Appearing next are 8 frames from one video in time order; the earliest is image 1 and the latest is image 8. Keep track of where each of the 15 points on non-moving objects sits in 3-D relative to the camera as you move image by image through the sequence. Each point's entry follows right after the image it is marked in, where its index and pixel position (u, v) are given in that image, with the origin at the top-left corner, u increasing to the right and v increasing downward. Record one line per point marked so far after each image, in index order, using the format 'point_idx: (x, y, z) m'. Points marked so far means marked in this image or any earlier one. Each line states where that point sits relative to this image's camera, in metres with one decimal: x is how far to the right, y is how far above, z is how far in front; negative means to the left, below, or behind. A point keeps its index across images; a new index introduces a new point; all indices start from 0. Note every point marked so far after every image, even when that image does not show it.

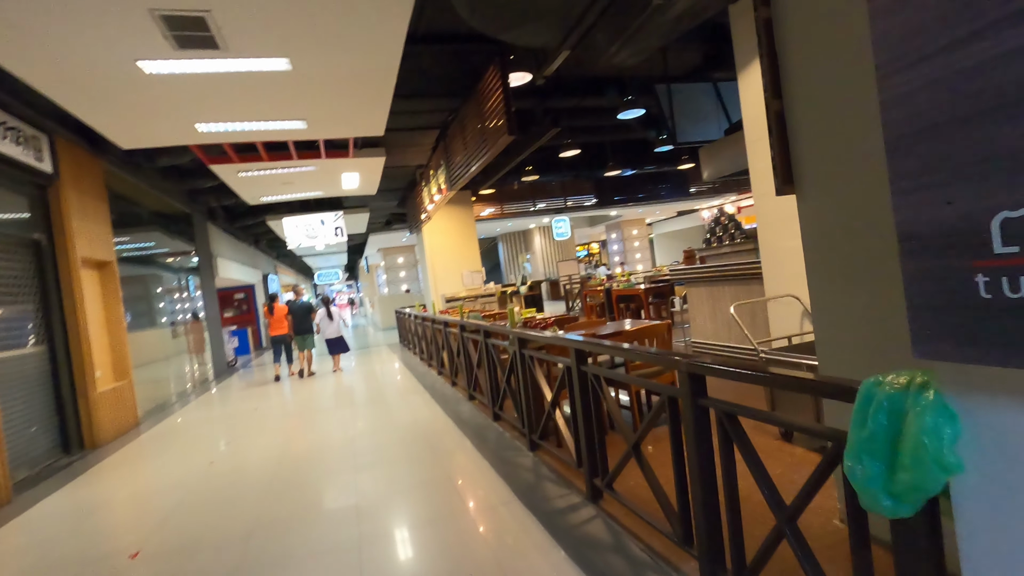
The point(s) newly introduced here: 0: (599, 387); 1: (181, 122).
0: (+0.4, -0.5, +2.4) m
1: (-3.2, +1.6, +5.1) m
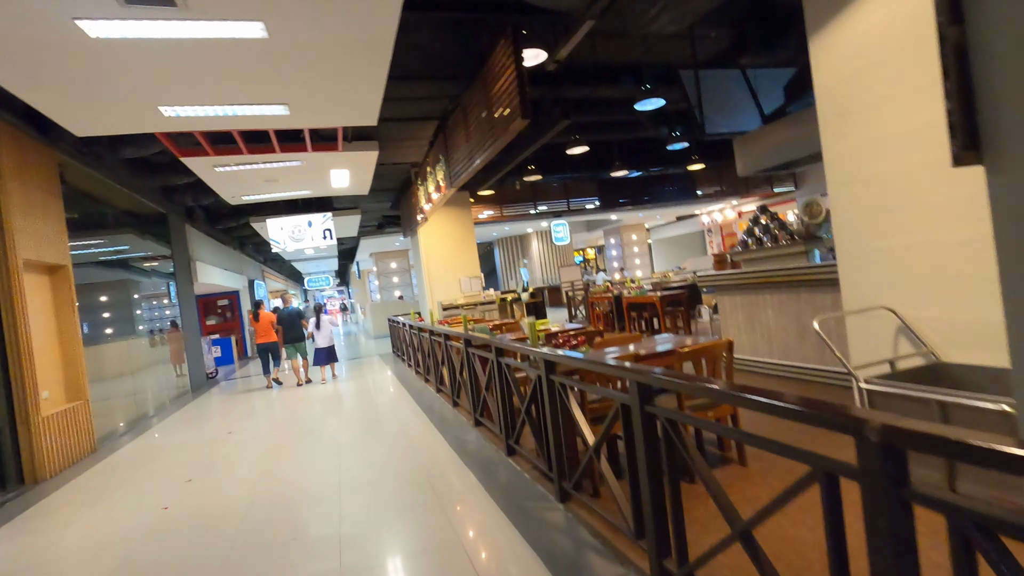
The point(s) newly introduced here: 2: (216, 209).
0: (+0.5, -0.5, +1.7) m
1: (-3.1, +1.5, +4.4) m
2: (-5.6, +1.5, +10.0) m
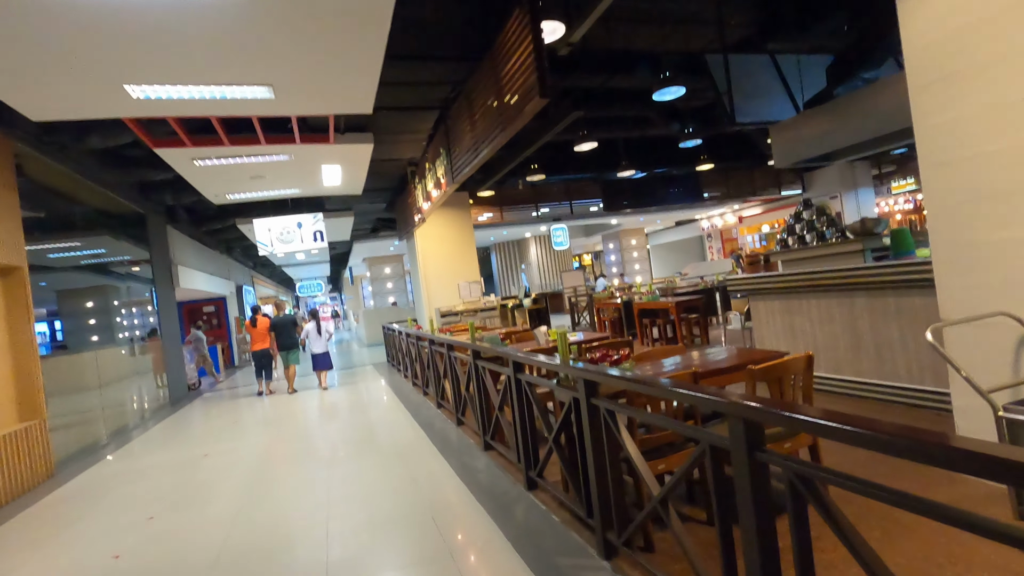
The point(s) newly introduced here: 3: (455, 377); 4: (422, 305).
0: (+0.7, -0.5, +1.2) m
1: (-3.0, +1.5, +3.8) m
2: (-5.6, +1.4, +9.5) m
3: (-0.5, -0.8, +4.9) m
4: (-1.7, -0.3, +9.8) m
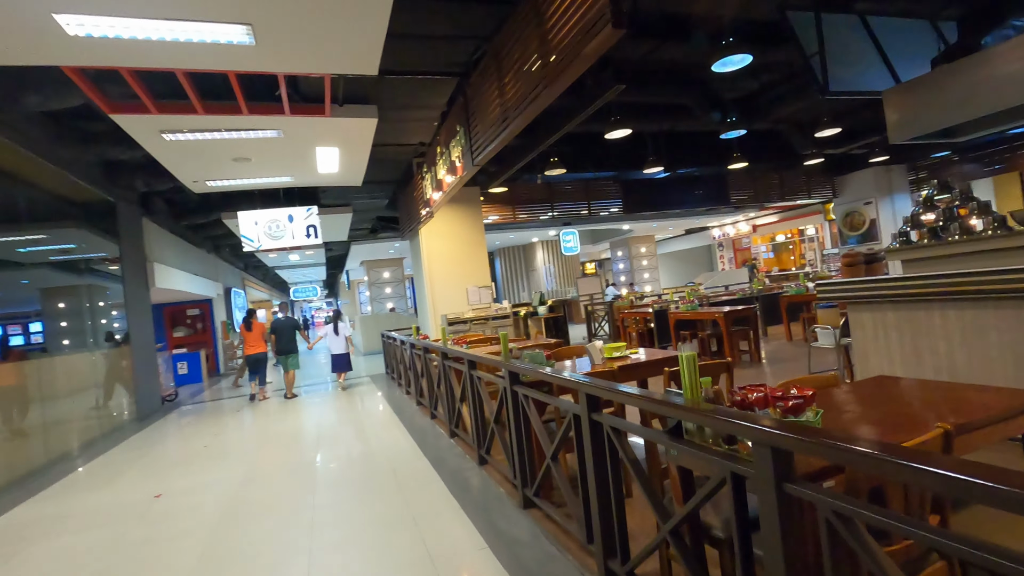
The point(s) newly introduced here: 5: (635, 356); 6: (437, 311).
0: (+0.9, -0.5, +0.3) m
1: (-2.7, +1.5, +2.9) m
2: (-5.3, +1.4, +8.5) m
3: (-0.3, -0.8, +3.9) m
4: (-1.5, -0.4, +8.9) m
5: (+0.7, -0.4, +3.2) m
6: (-1.2, -0.4, +8.5) m
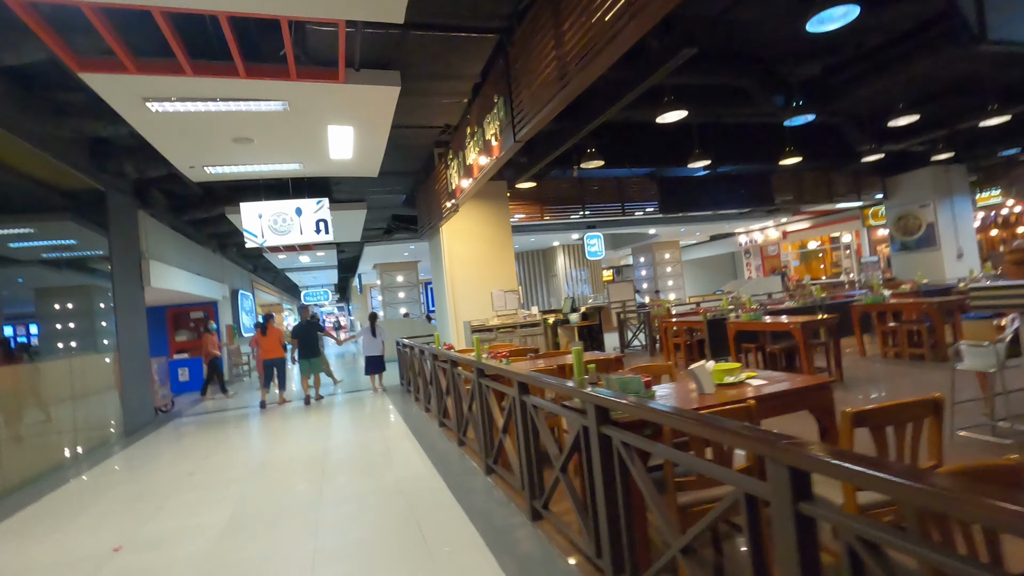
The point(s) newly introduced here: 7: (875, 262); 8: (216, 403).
0: (+1.2, -0.4, -0.6) m
1: (-2.3, +1.6, +2.2) m
2: (-4.9, +1.4, +7.8) m
3: (+0.1, -0.8, +3.1) m
4: (-1.0, -0.4, +8.1) m
5: (+1.1, -0.4, +2.3) m
6: (-0.8, -0.4, +7.7) m
7: (+11.0, +0.8, +16.0) m
8: (-5.4, -2.1, +9.6) m
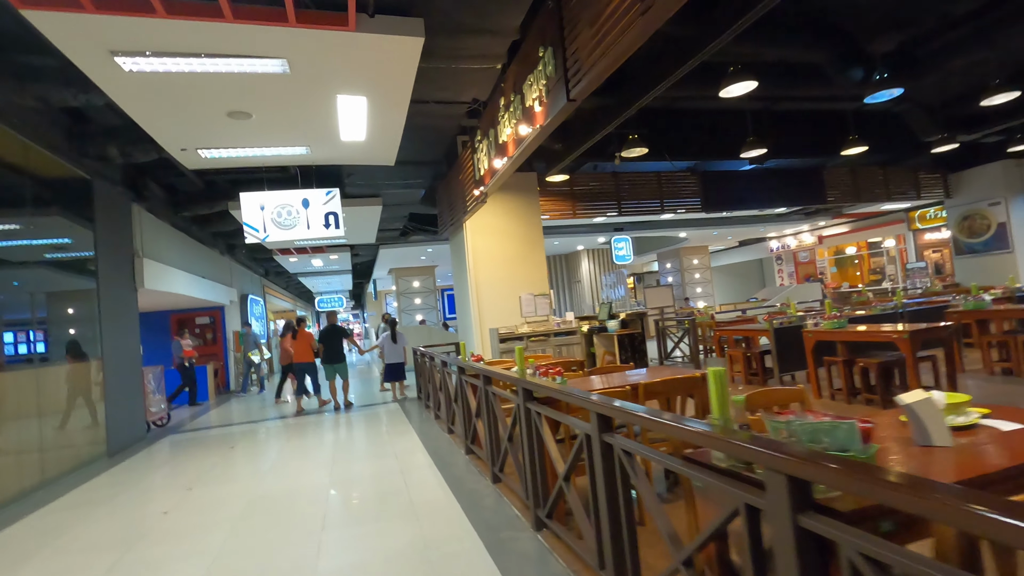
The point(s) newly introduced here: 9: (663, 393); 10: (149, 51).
0: (+1.4, -0.3, -1.5) m
1: (-2.1, +1.6, +1.4) m
2: (-4.5, +1.4, +7.1) m
3: (+0.3, -0.8, +2.2) m
4: (-0.6, -0.5, +7.2) m
5: (+1.3, -0.4, +1.5) m
6: (-0.4, -0.5, +6.9) m
7: (+11.6, +0.6, +14.9) m
8: (-4.9, -2.1, +8.8) m
9: (+0.8, -0.6, +2.8) m
10: (-2.3, +1.5, +3.3) m
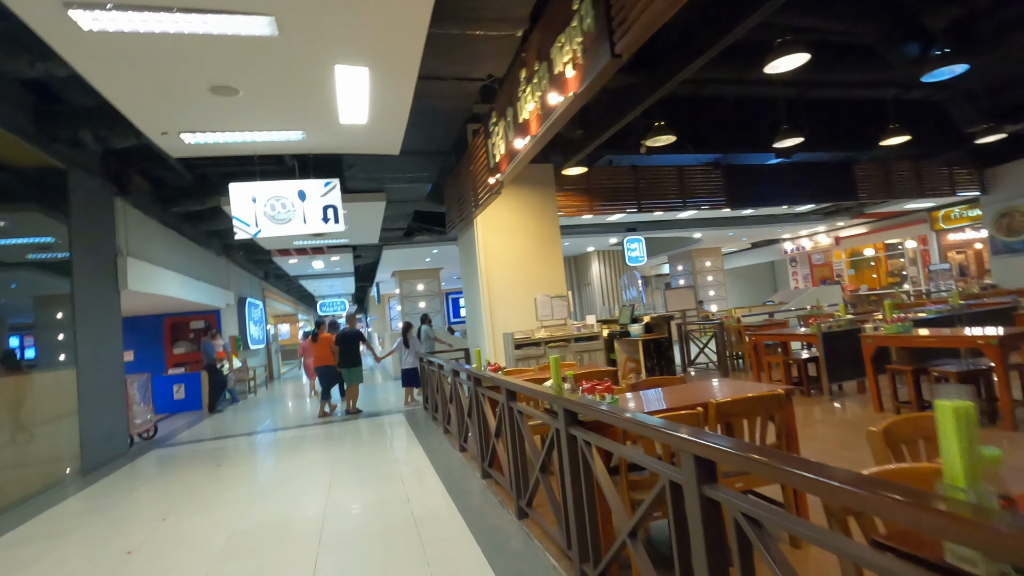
0: (+1.5, -0.3, -2.0) m
1: (-1.9, +1.7, +0.9) m
2: (-4.3, +1.4, +6.6) m
3: (+0.5, -0.8, +1.7) m
4: (-0.4, -0.5, +6.7) m
5: (+1.5, -0.3, +0.9) m
6: (-0.2, -0.5, +6.3) m
7: (+11.8, +0.5, +14.2) m
8: (-4.7, -2.2, +8.3) m
9: (+0.9, -0.5, +2.2) m
10: (-2.1, +1.5, +2.8) m
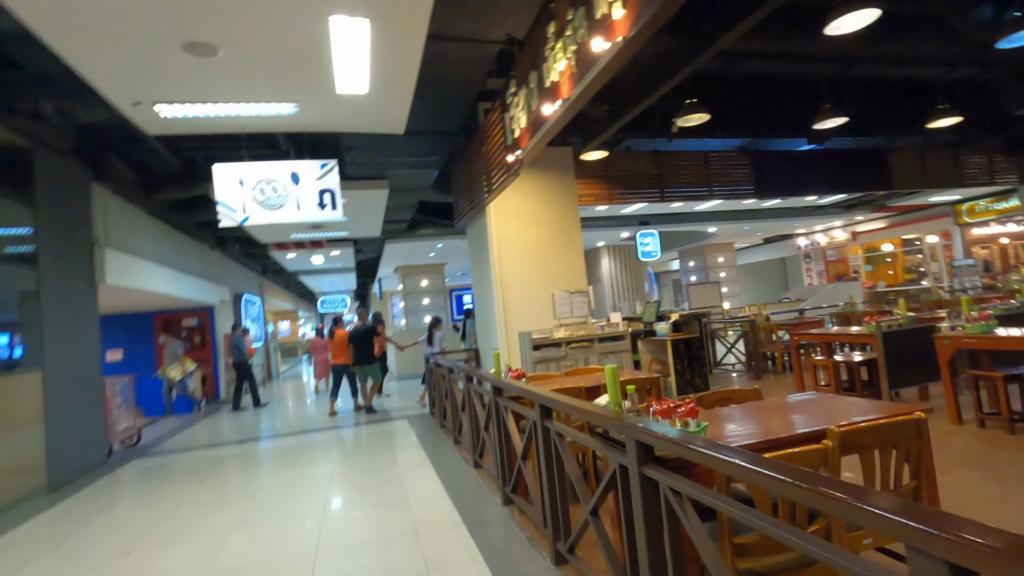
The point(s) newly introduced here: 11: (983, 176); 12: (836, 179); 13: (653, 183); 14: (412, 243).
0: (+1.7, -0.3, -2.6) m
1: (-1.8, +1.7, +0.3) m
2: (-4.1, +1.4, +6.0) m
3: (+0.6, -0.8, +1.1) m
4: (-0.3, -0.4, +6.1) m
5: (+1.6, -0.3, +0.3) m
6: (0.0, -0.4, +5.7) m
7: (+12.0, +0.6, +13.6) m
8: (-4.6, -2.1, +7.8) m
9: (+1.1, -0.5, +1.6) m
10: (-2.0, +1.5, +2.2) m
11: (+8.3, +2.0, +9.2) m
12: (+5.2, +1.8, +8.4) m
13: (+2.0, +1.5, +7.5) m
14: (-1.9, +0.9, +10.3) m
